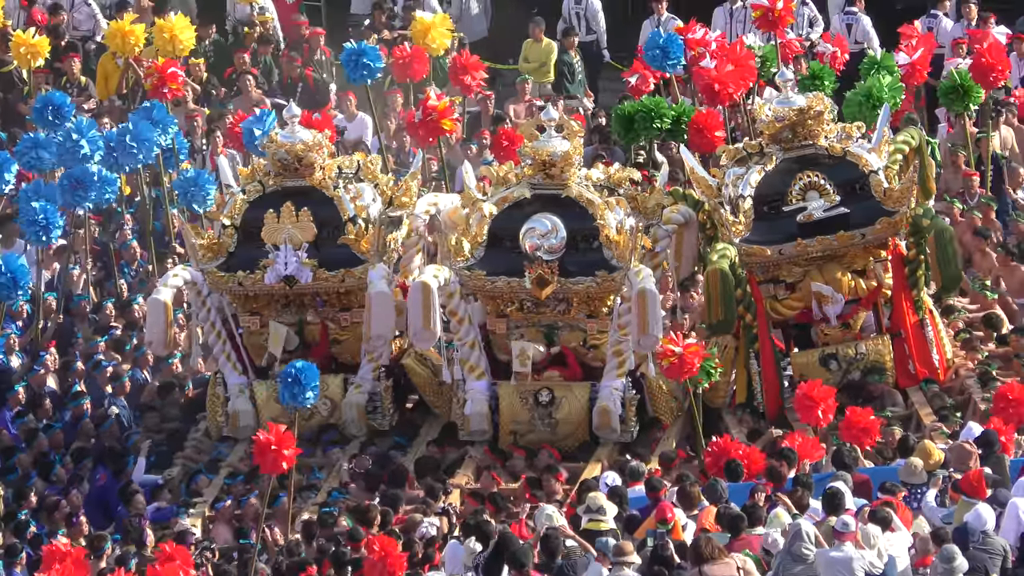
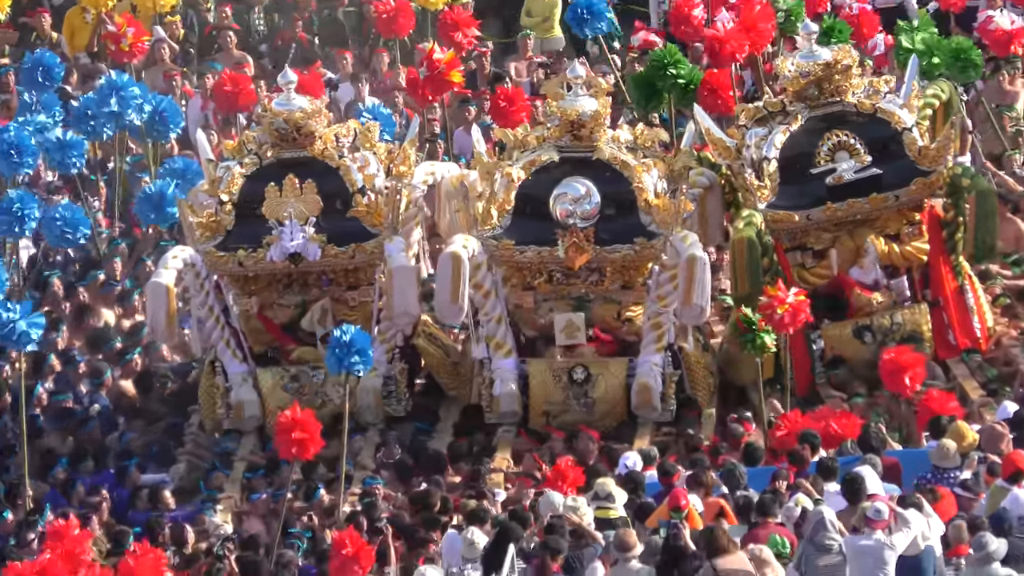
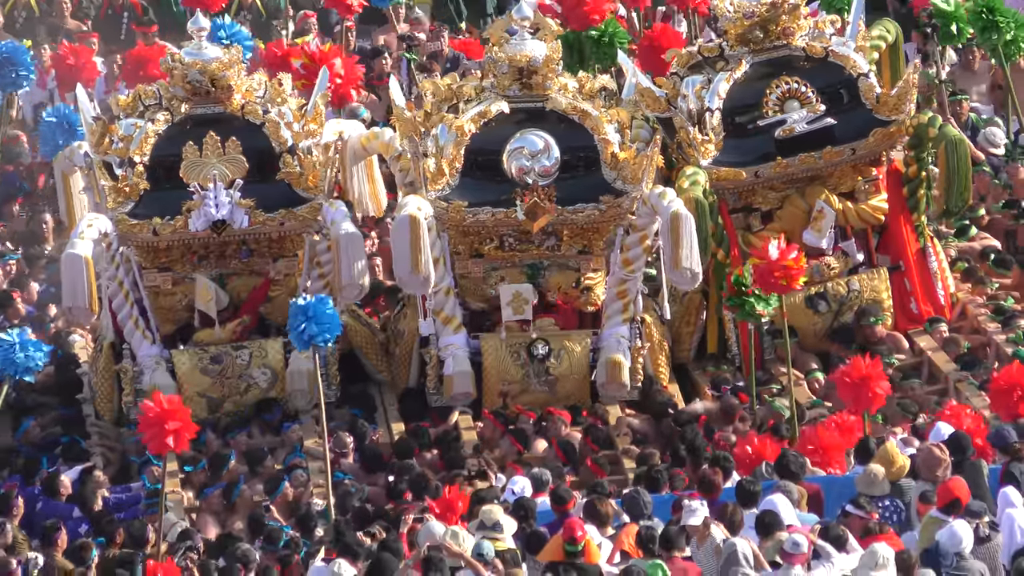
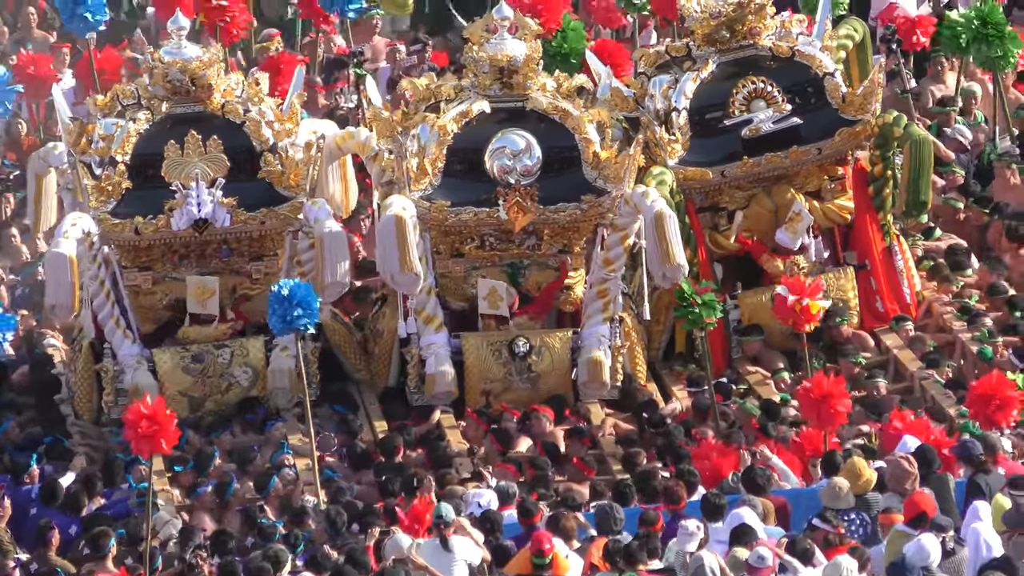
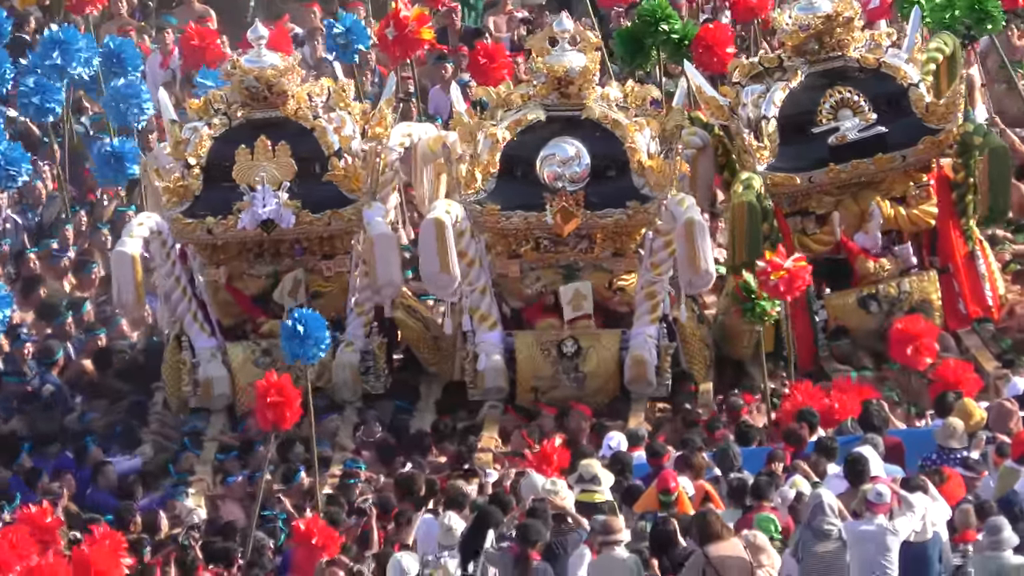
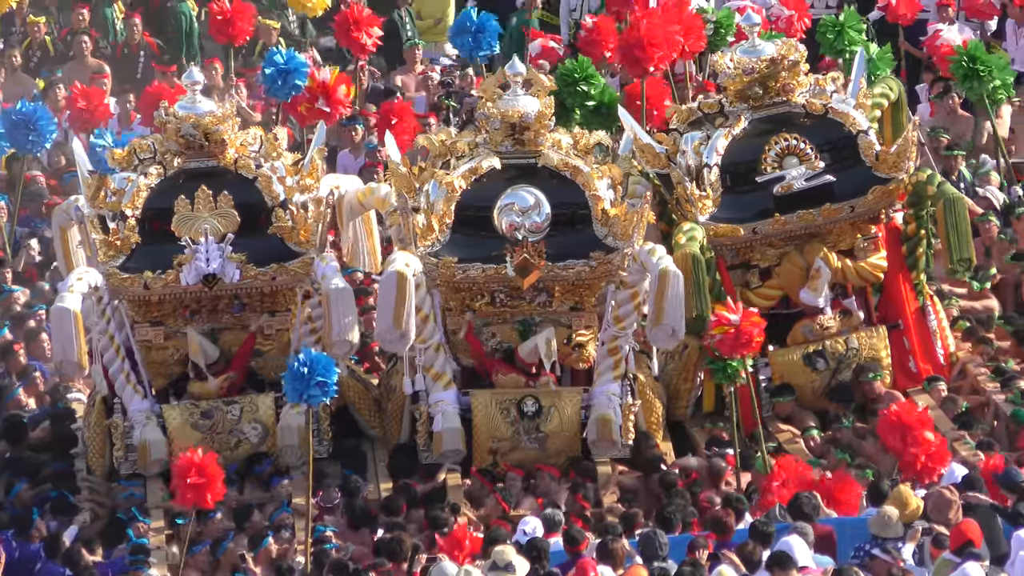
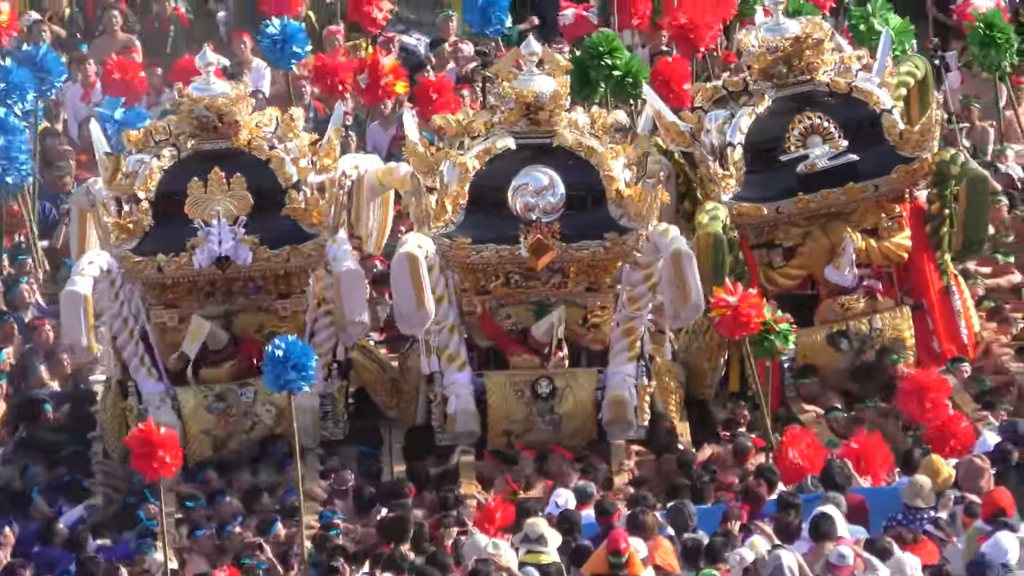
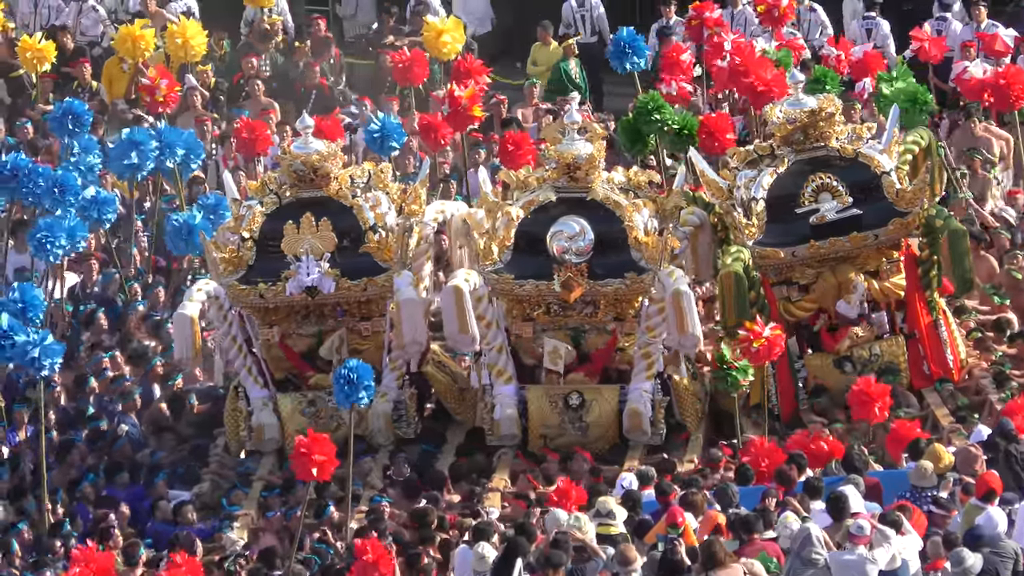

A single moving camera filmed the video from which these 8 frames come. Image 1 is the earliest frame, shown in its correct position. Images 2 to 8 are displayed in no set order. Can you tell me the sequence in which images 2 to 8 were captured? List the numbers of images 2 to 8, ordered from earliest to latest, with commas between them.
8, 2, 5, 7, 6, 3, 4
